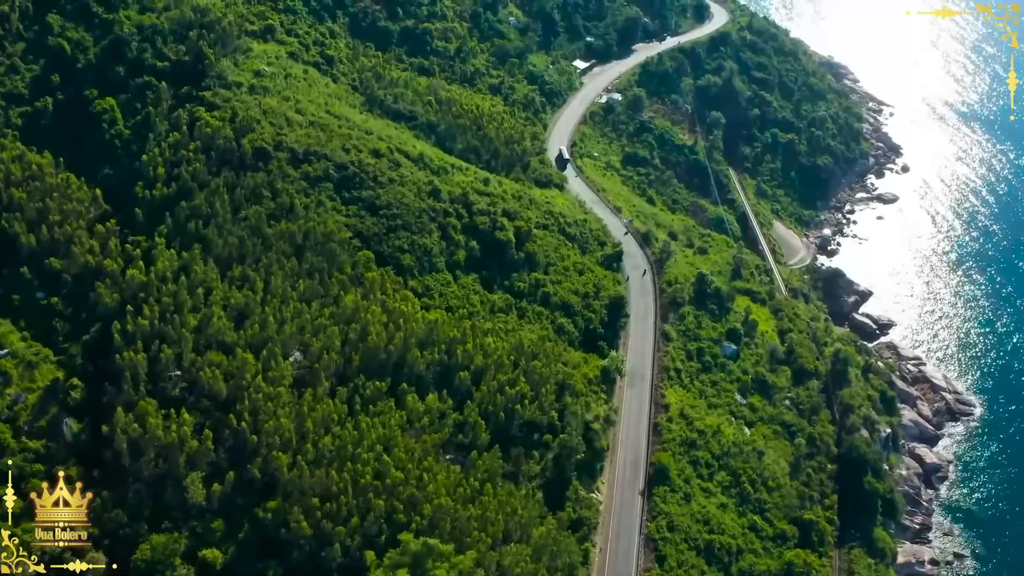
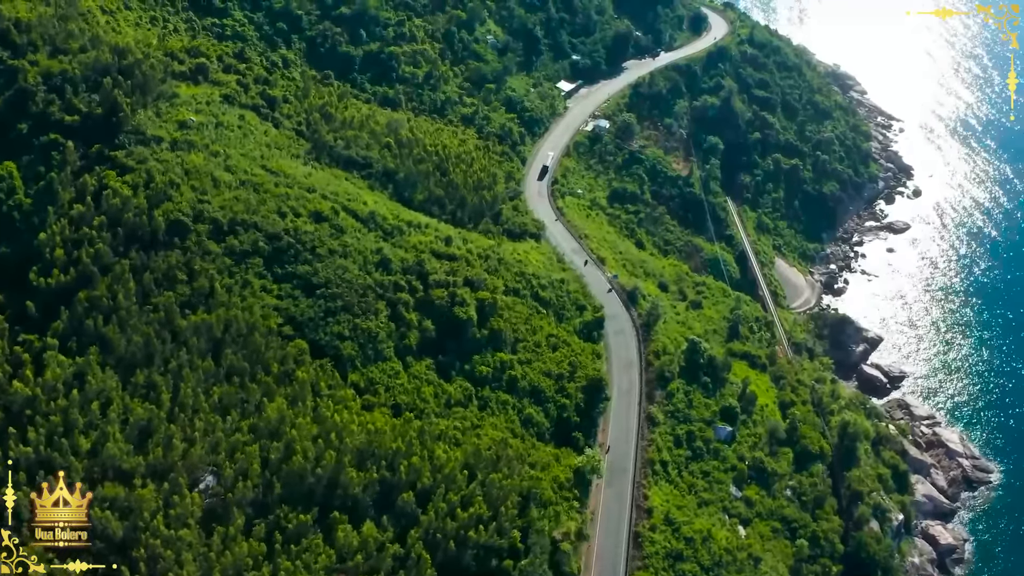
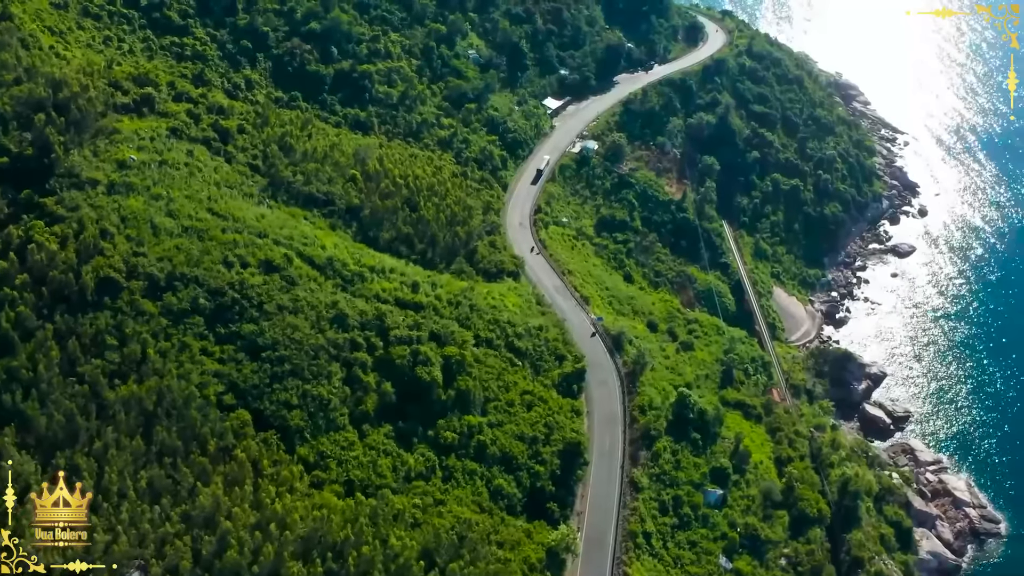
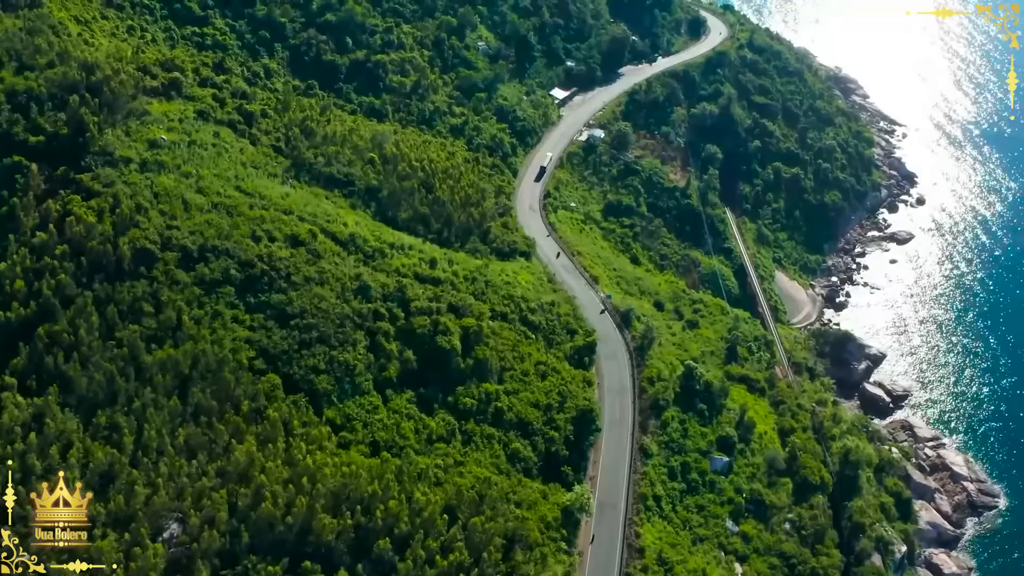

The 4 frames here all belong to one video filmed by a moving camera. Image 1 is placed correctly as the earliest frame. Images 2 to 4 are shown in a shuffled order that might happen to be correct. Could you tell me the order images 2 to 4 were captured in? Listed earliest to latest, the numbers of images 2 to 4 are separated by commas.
2, 4, 3
